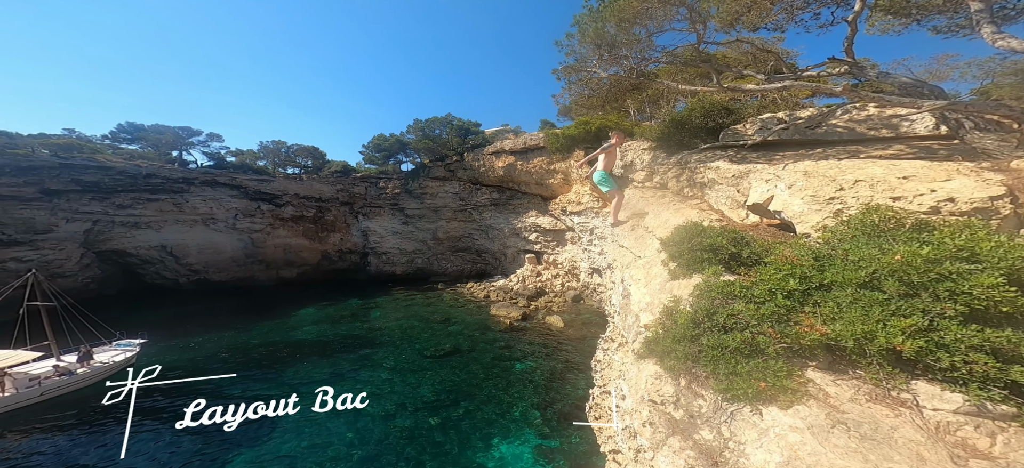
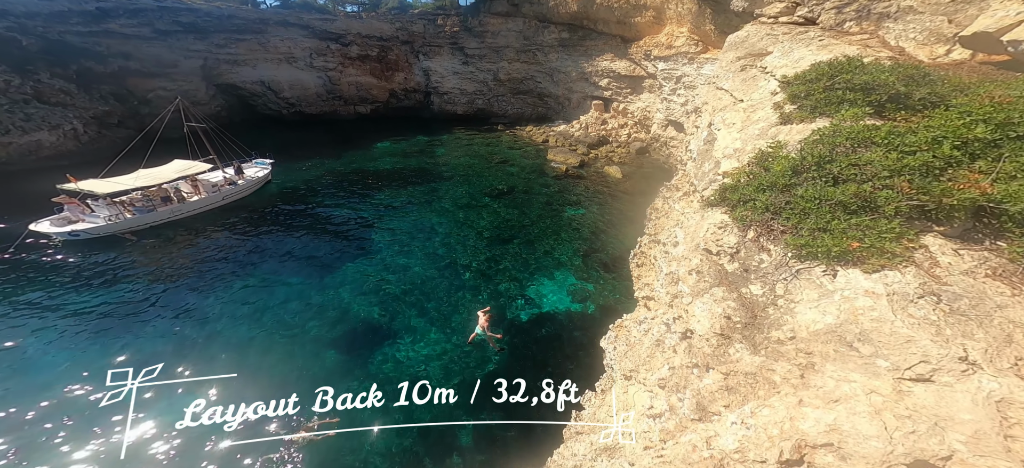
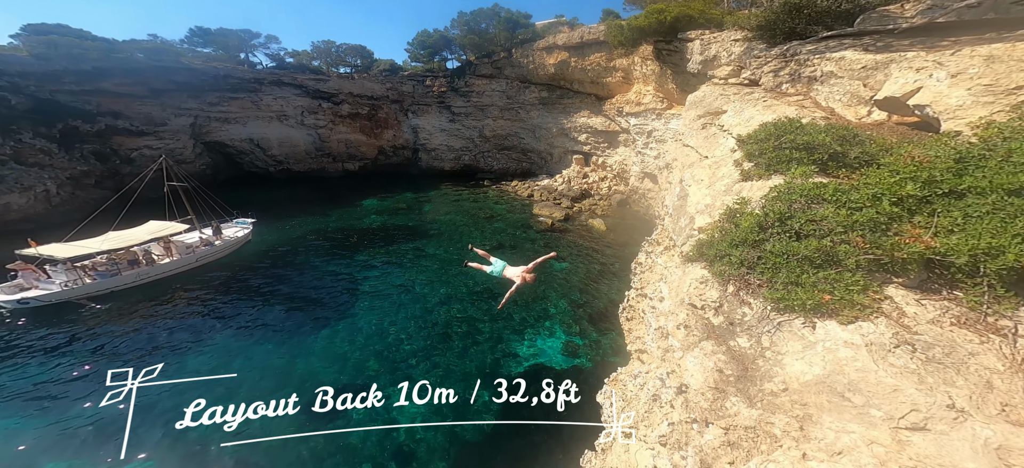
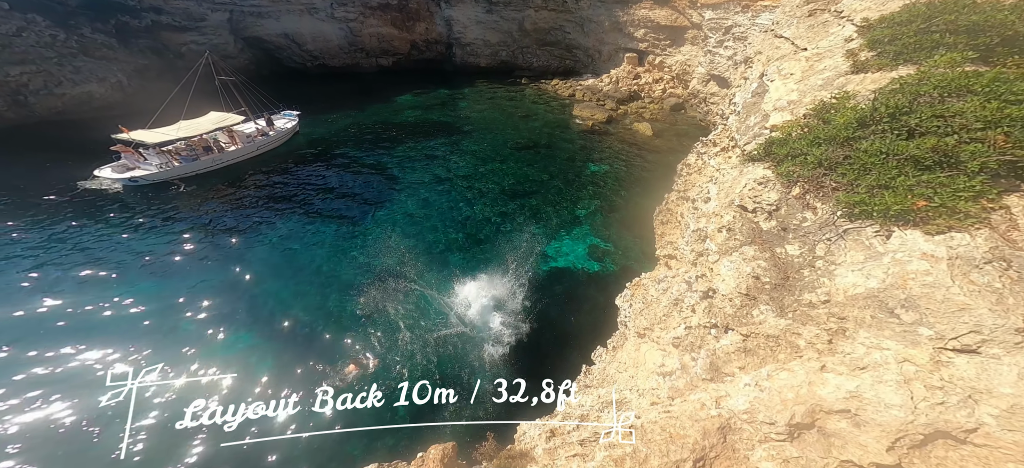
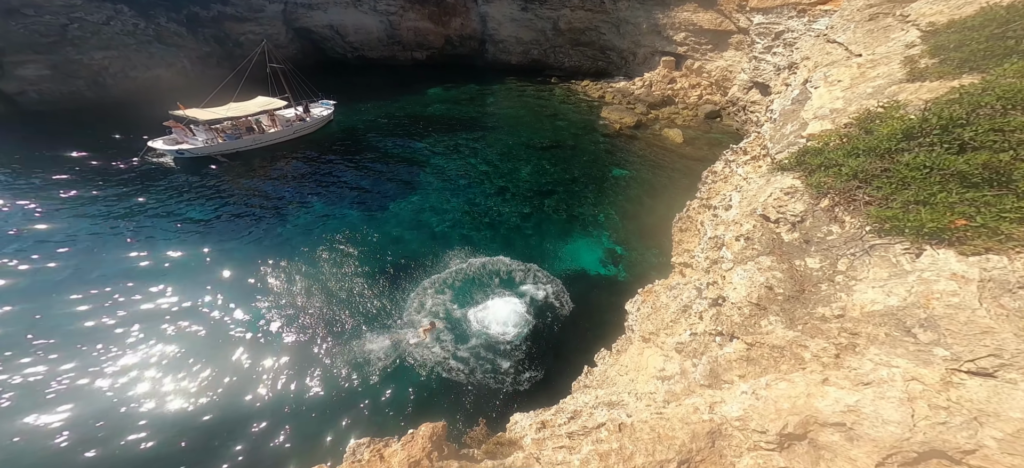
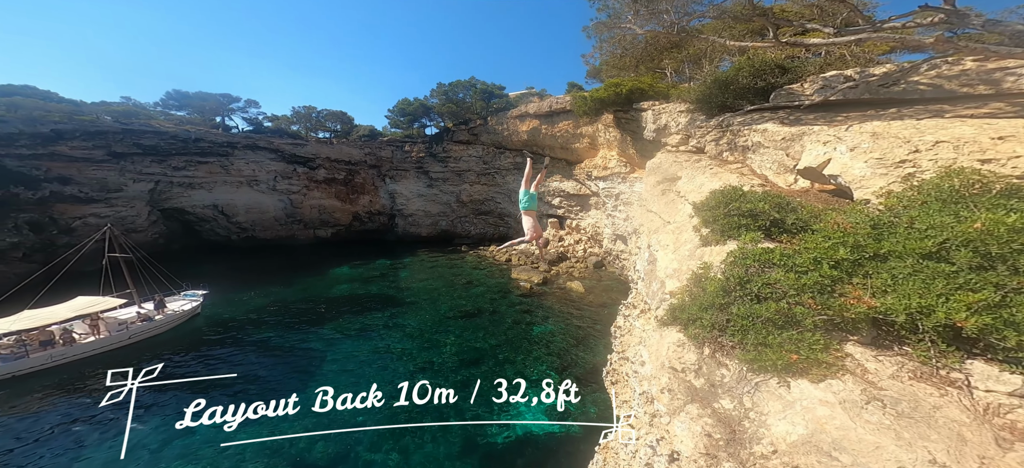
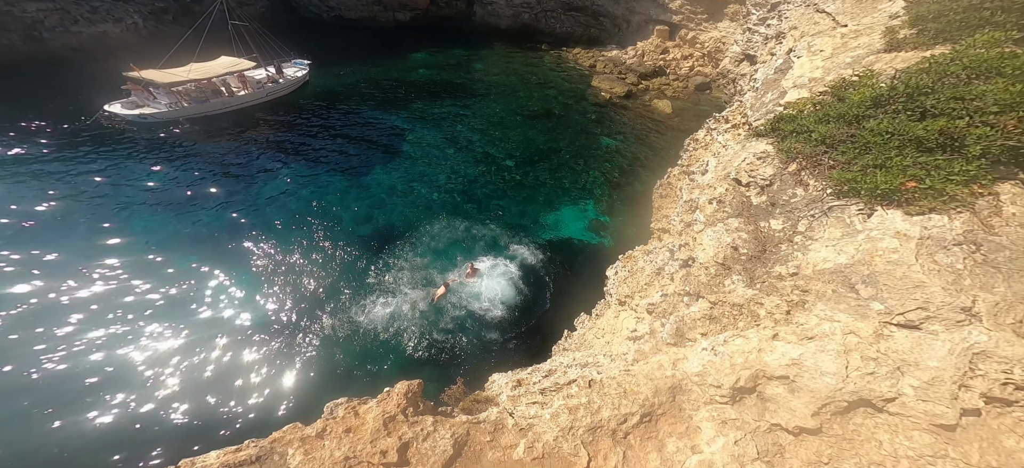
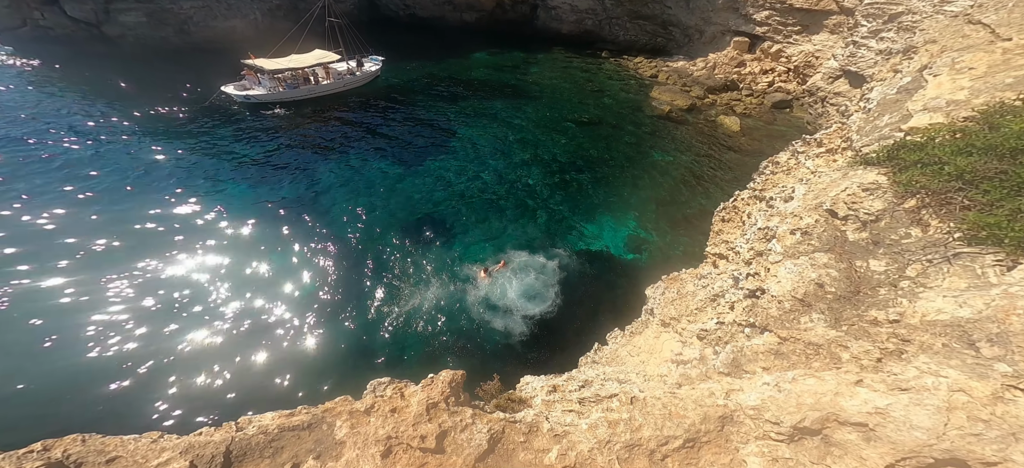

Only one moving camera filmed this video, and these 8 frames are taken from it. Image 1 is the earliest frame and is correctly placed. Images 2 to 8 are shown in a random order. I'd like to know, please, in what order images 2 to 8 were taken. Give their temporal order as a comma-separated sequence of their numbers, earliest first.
6, 3, 2, 4, 5, 7, 8
